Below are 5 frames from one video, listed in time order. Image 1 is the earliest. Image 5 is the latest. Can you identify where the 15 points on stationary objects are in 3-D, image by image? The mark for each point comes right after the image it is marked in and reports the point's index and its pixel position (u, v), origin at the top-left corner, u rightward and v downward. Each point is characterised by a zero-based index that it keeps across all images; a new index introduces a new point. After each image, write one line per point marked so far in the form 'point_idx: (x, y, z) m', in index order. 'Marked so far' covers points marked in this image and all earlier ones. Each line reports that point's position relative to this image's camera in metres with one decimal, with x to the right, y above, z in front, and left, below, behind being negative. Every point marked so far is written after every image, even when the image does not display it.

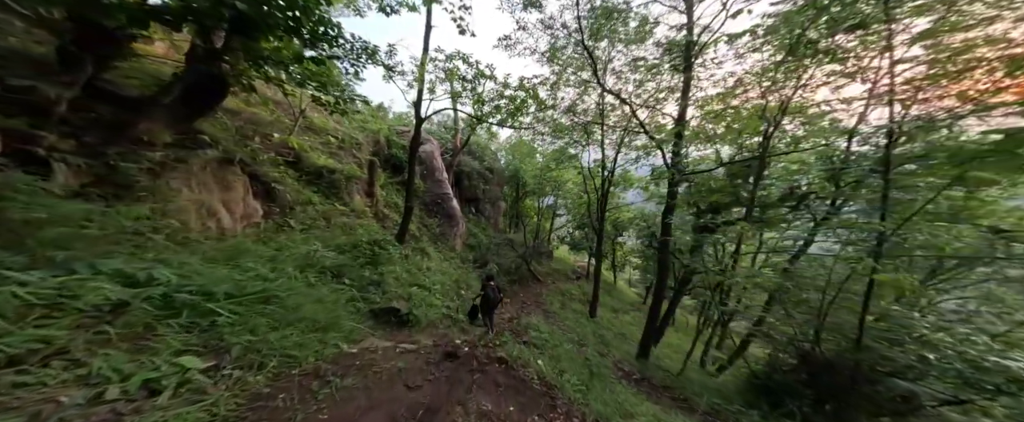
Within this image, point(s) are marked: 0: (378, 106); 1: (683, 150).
0: (-7.7, +6.0, +18.2) m
1: (+5.8, +2.0, +10.6) m
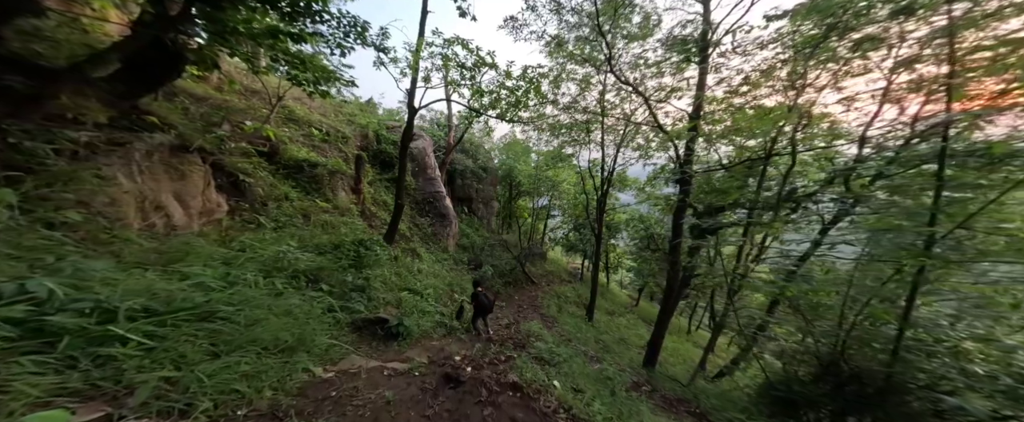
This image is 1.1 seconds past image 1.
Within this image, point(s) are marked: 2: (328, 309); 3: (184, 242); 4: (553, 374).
0: (-7.9, +6.1, +17.2) m
1: (+5.7, +2.1, +10.0) m
2: (-3.0, -1.5, +5.0) m
3: (-4.8, -0.5, +4.6) m
4: (+0.6, -2.4, +4.7) m
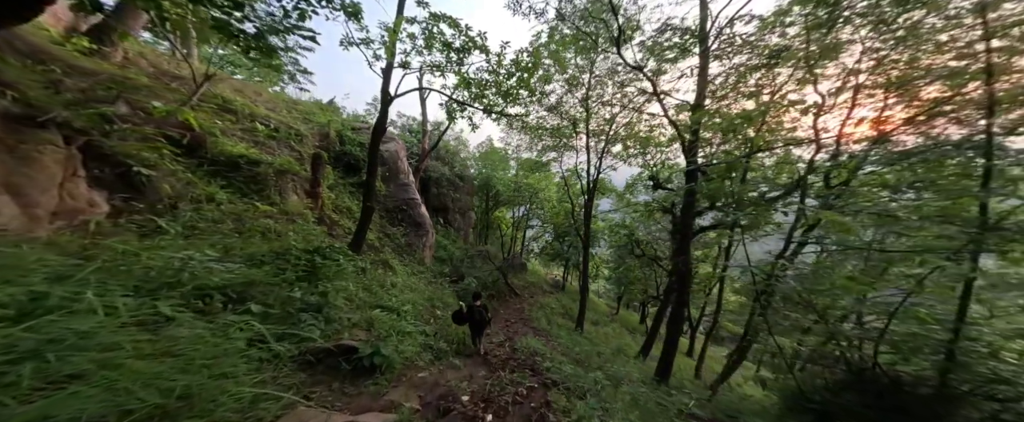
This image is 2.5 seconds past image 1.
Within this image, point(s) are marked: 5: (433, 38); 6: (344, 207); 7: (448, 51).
0: (-9.1, +5.4, +15.4) m
1: (+5.3, +2.4, +9.3) m
2: (-2.7, -1.4, +3.4) m
3: (-4.6, -0.4, +2.9) m
4: (+0.9, -2.1, +3.4) m
5: (-2.5, +4.9, +8.9) m
6: (-5.8, +0.1, +10.8) m
7: (-2.0, +4.6, +9.1) m
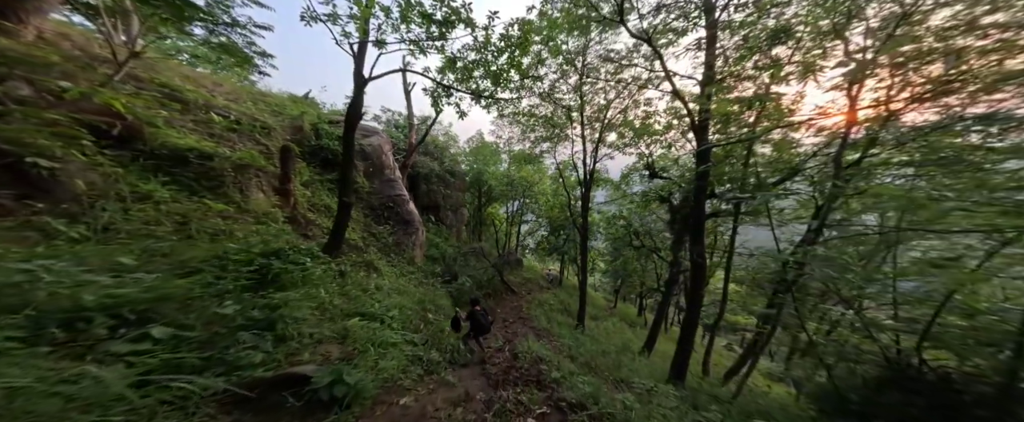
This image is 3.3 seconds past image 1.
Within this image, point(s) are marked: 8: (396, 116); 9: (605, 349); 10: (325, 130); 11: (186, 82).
0: (-9.7, +5.3, +14.3) m
1: (+5.0, +2.9, +8.5) m
2: (-2.7, -1.3, +2.5) m
3: (-4.5, -0.3, +1.9) m
4: (+1.0, -1.8, +2.5) m
5: (-2.9, +5.0, +7.9) m
6: (-5.9, +0.2, +9.8) m
7: (-2.4, +4.8, +8.1) m
8: (-7.3, +6.0, +19.5) m
9: (+3.3, -4.8, +11.0) m
10: (-7.2, +3.1, +12.0) m
11: (-8.8, +3.5, +8.4) m
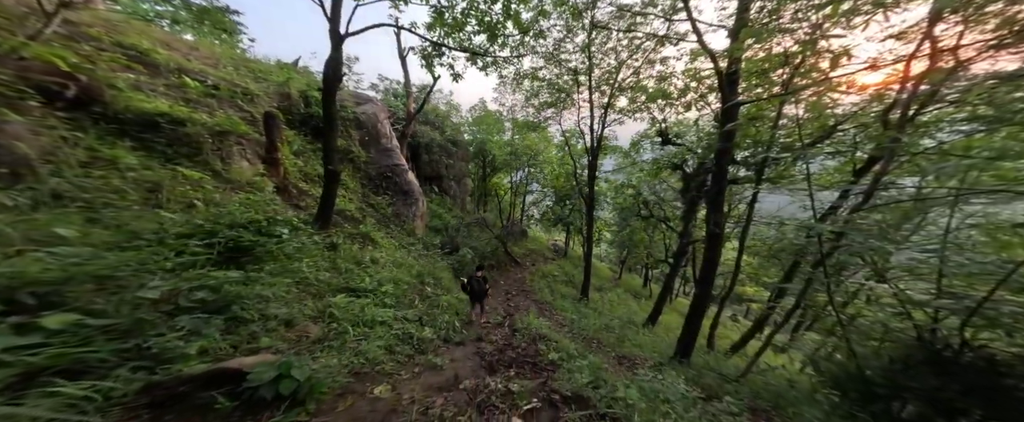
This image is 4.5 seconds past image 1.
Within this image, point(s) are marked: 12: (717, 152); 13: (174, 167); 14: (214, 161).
0: (-9.5, +6.6, +13.4) m
1: (+5.0, +3.7, +7.6) m
2: (-2.8, -1.0, +2.1) m
3: (-4.7, -0.2, +1.5) m
4: (+0.9, -1.5, +2.1) m
5: (-2.9, +5.7, +6.9) m
6: (-5.9, +1.1, +9.4) m
7: (-2.4, +5.5, +7.2) m
8: (-7.0, +7.7, +18.5) m
9: (+3.4, -3.7, +10.7) m
10: (-7.1, +4.2, +11.3) m
11: (-8.8, +4.2, +7.7) m
12: (+4.4, +1.4, +6.9) m
13: (-6.0, +0.8, +5.6) m
14: (-6.0, +1.0, +6.3) m
